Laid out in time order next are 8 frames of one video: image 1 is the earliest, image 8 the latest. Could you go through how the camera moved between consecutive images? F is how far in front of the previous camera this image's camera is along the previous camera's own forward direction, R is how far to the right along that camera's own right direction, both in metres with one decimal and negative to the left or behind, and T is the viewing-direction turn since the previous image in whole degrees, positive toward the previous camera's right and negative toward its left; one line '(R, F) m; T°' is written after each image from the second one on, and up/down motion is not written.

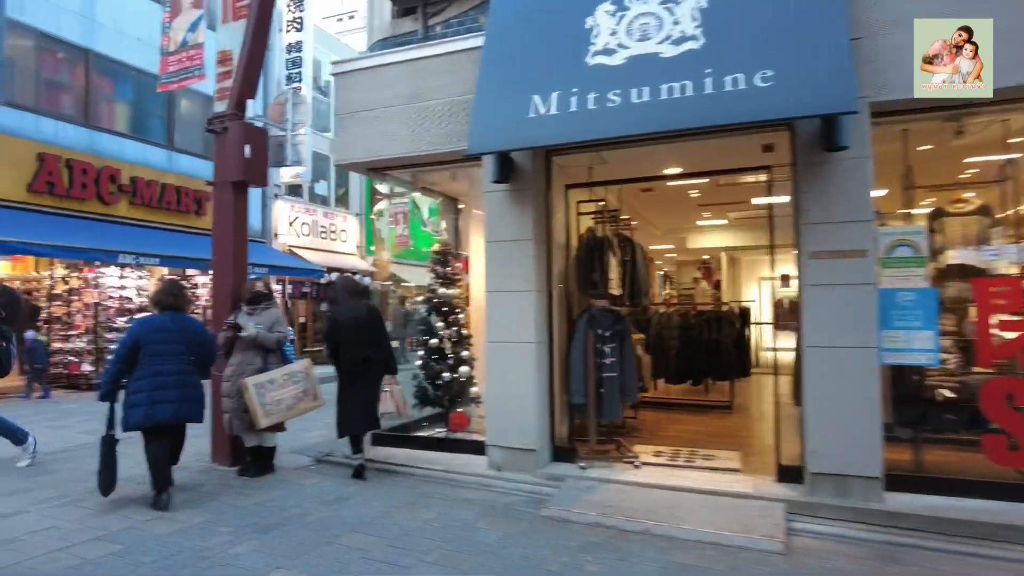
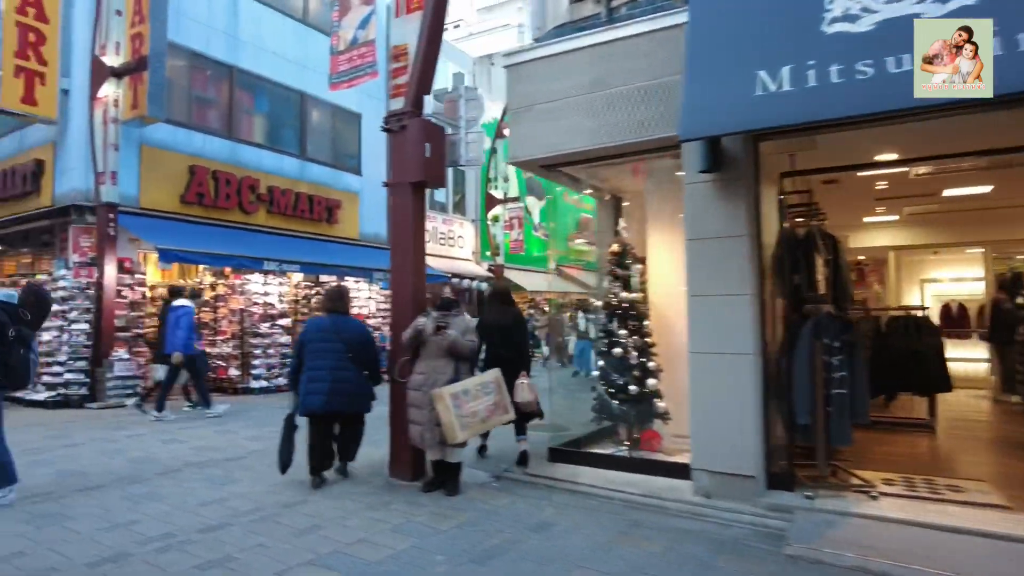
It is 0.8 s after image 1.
(-0.9, +0.5) m; -8°
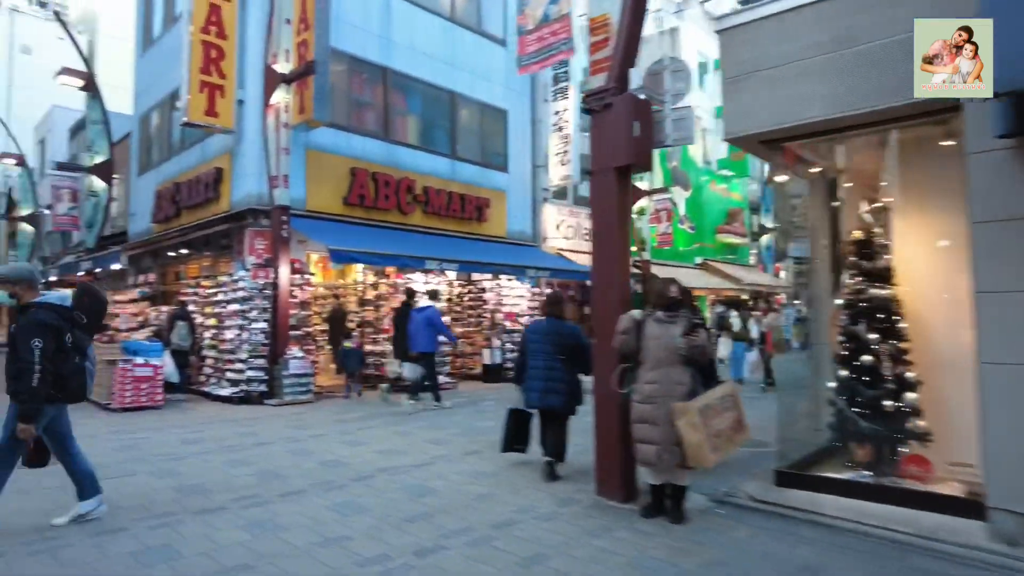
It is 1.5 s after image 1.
(-0.8, +0.6) m; -11°
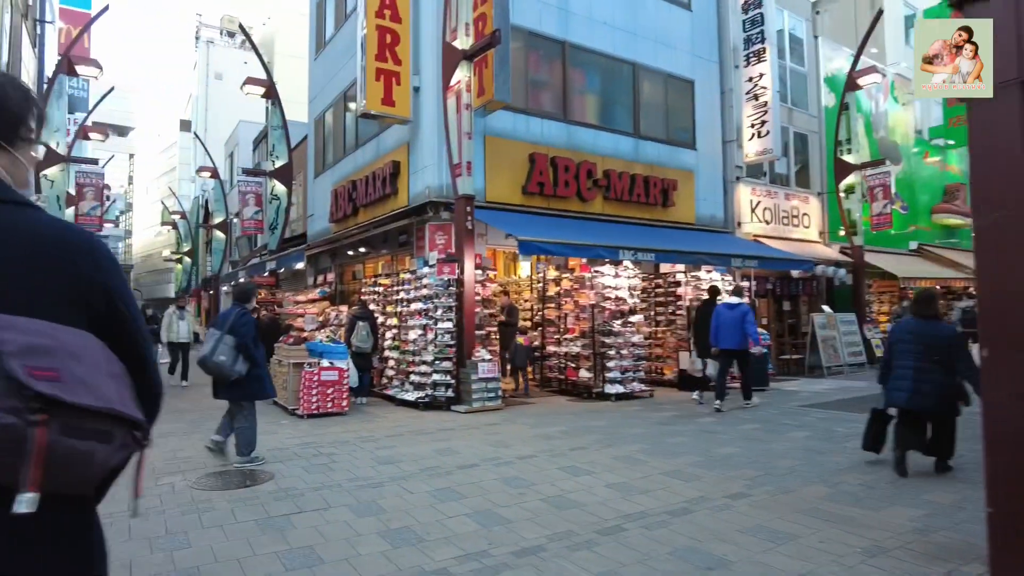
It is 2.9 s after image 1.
(-1.0, +1.4) m; -13°
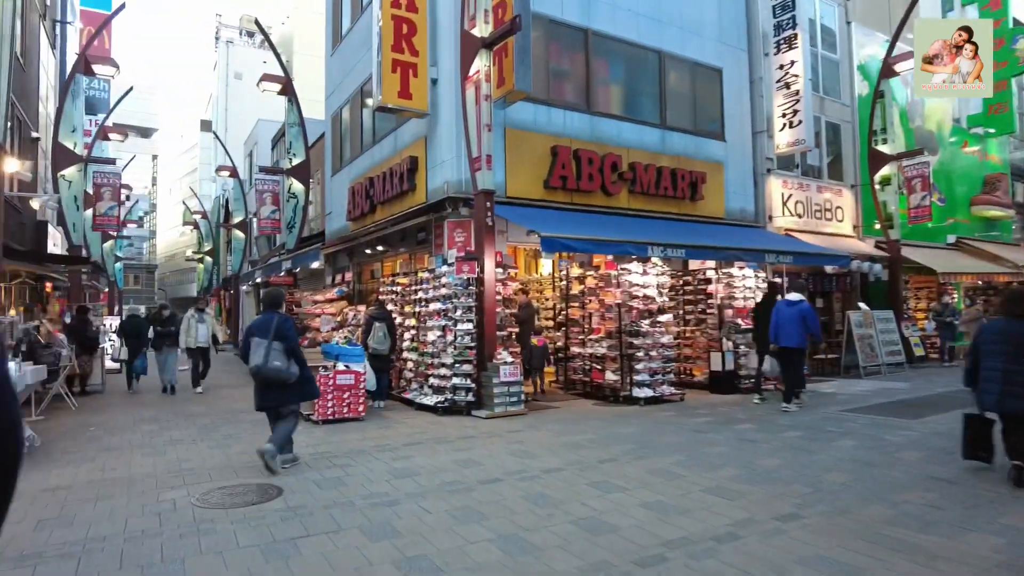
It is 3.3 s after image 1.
(0.0, +0.5) m; -2°
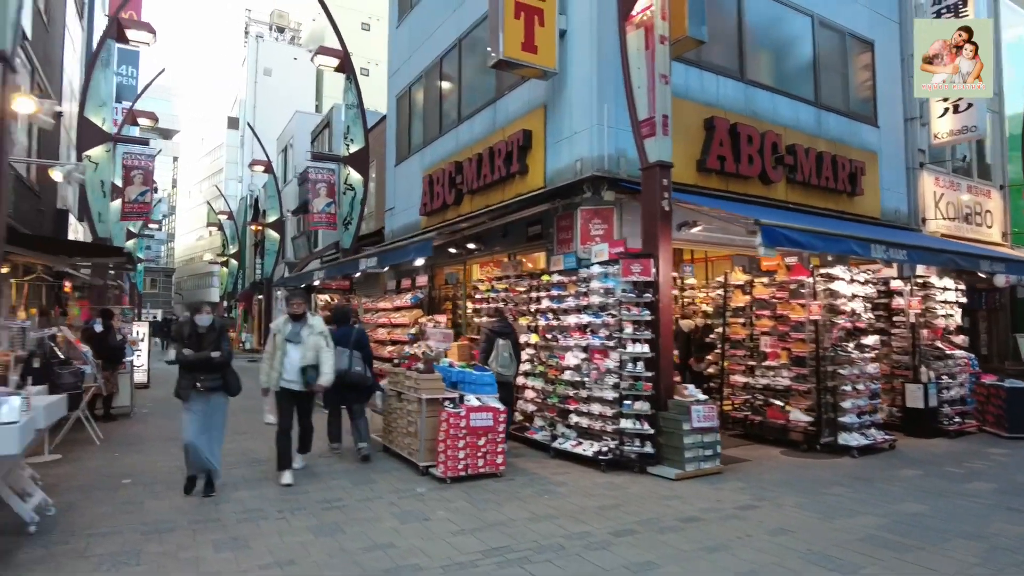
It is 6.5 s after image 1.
(-1.9, +2.5) m; -1°
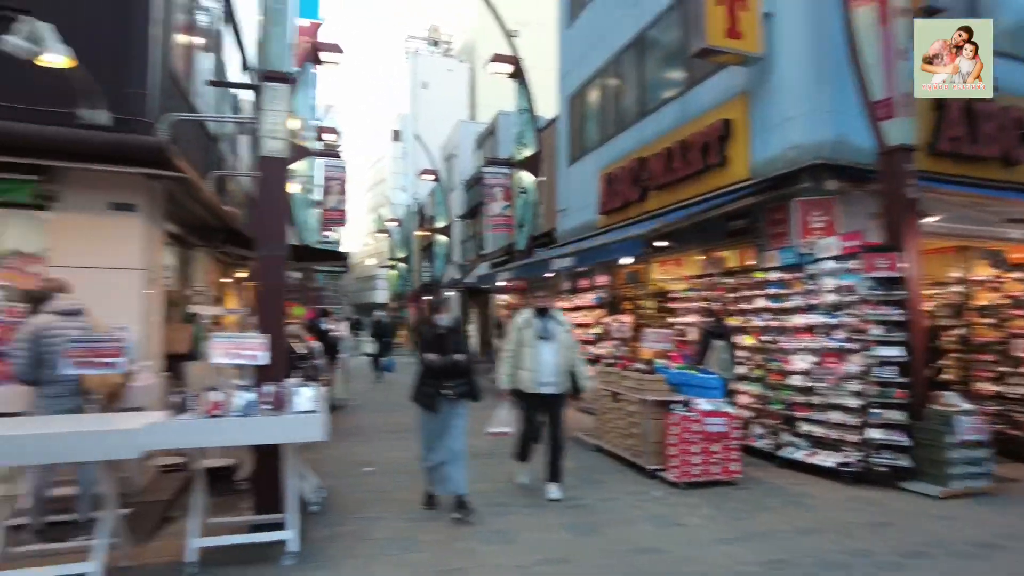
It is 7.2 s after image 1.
(-0.8, 0.0) m; -12°
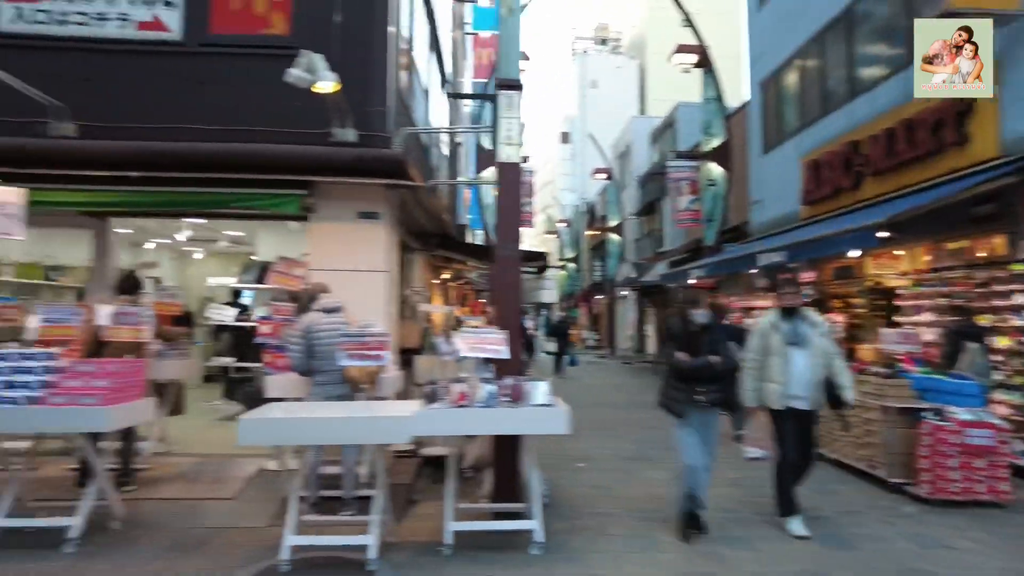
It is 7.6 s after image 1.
(-0.5, -0.1) m; -14°
